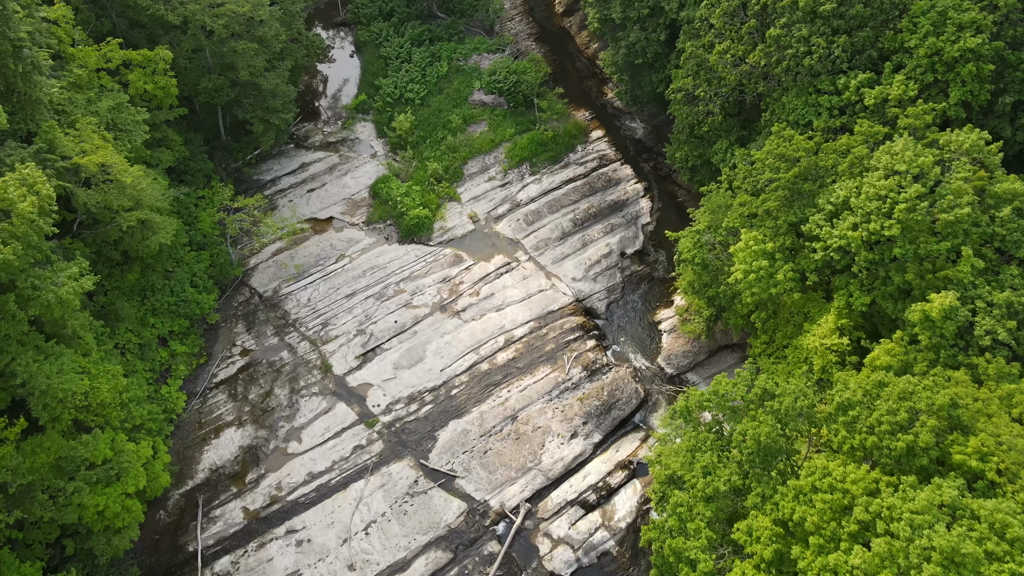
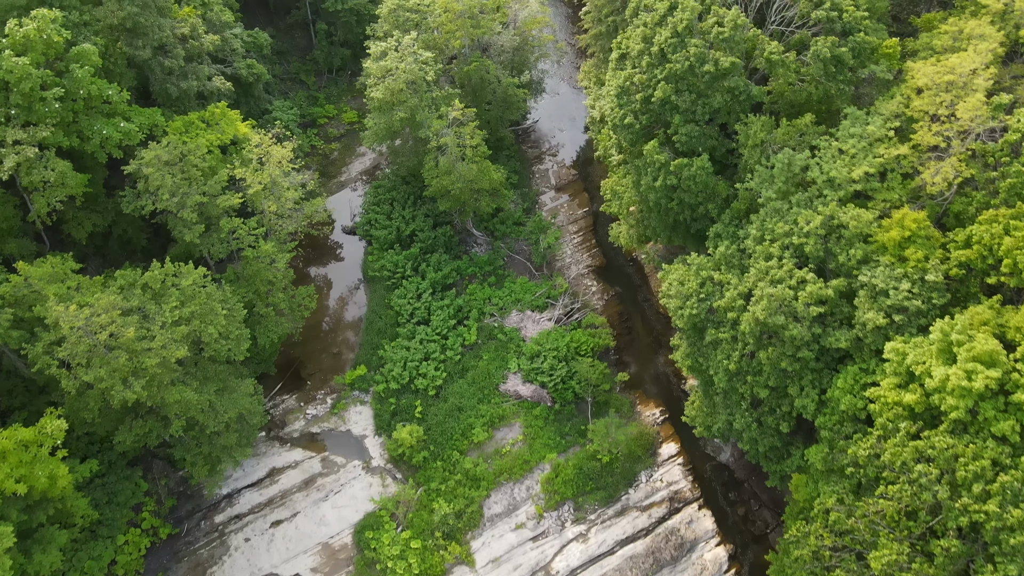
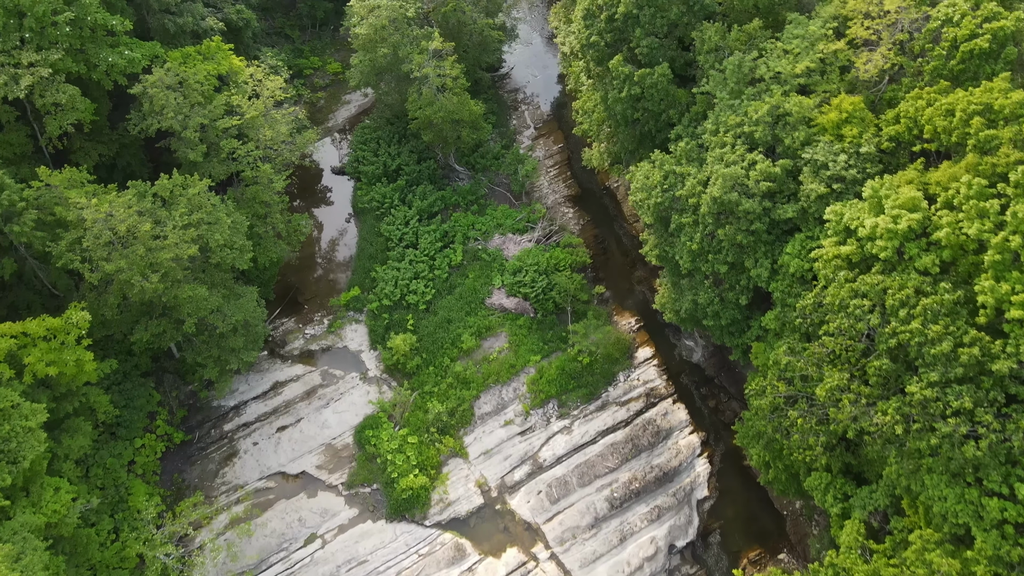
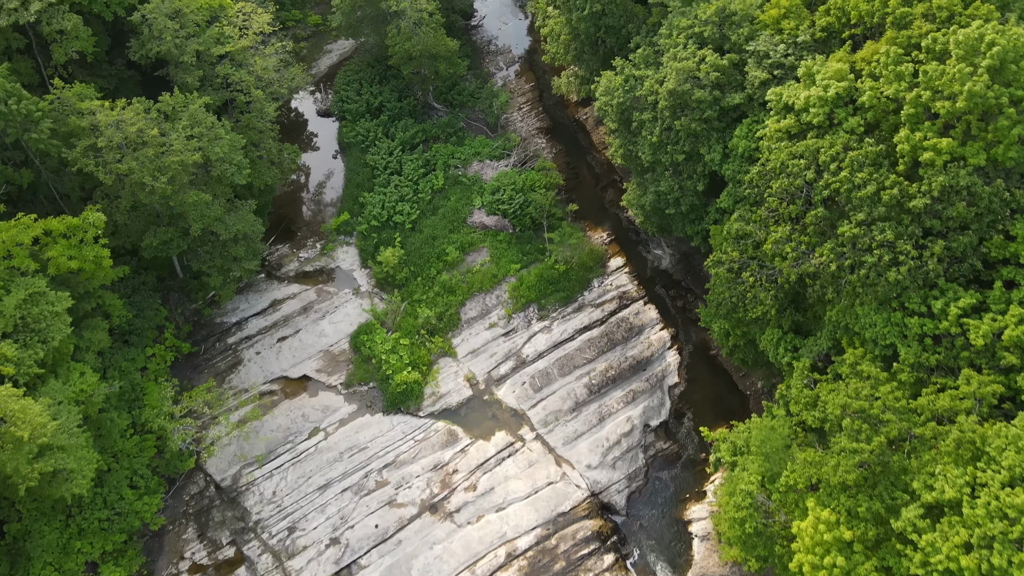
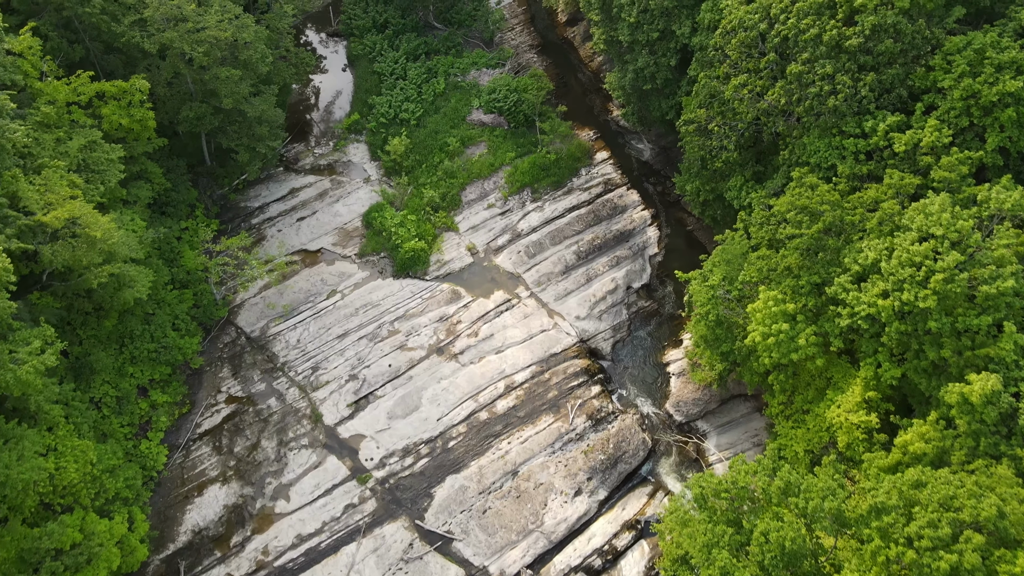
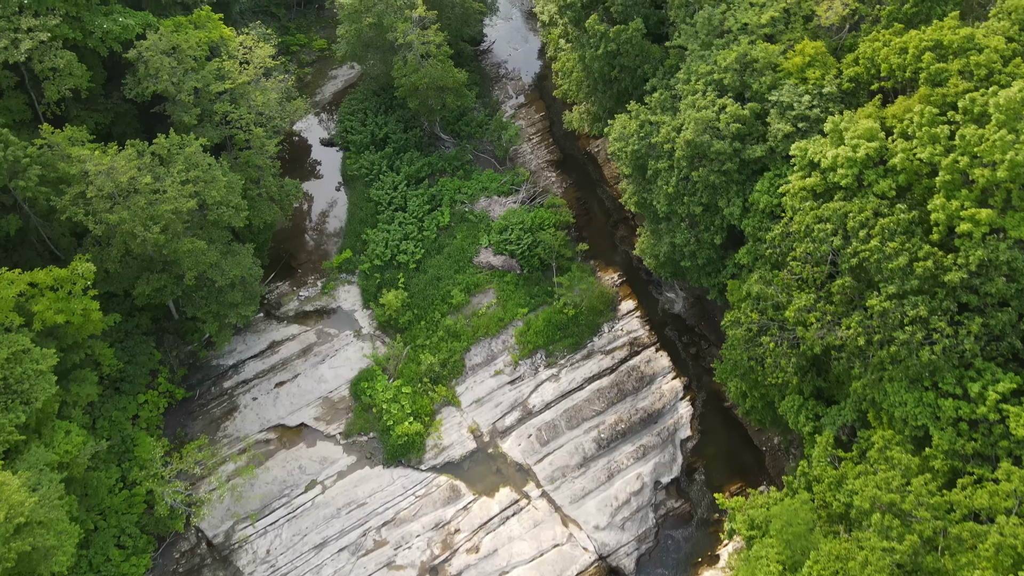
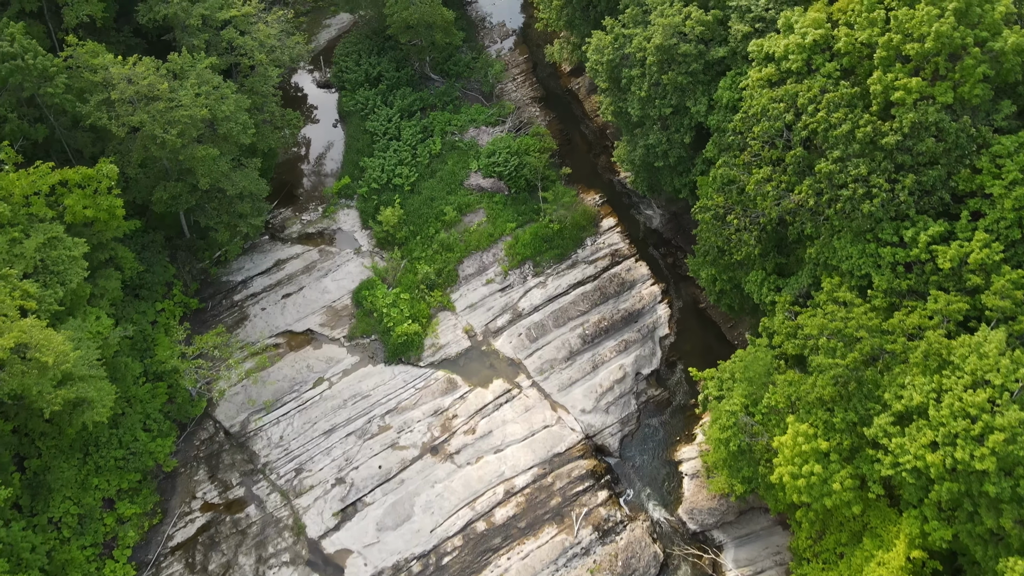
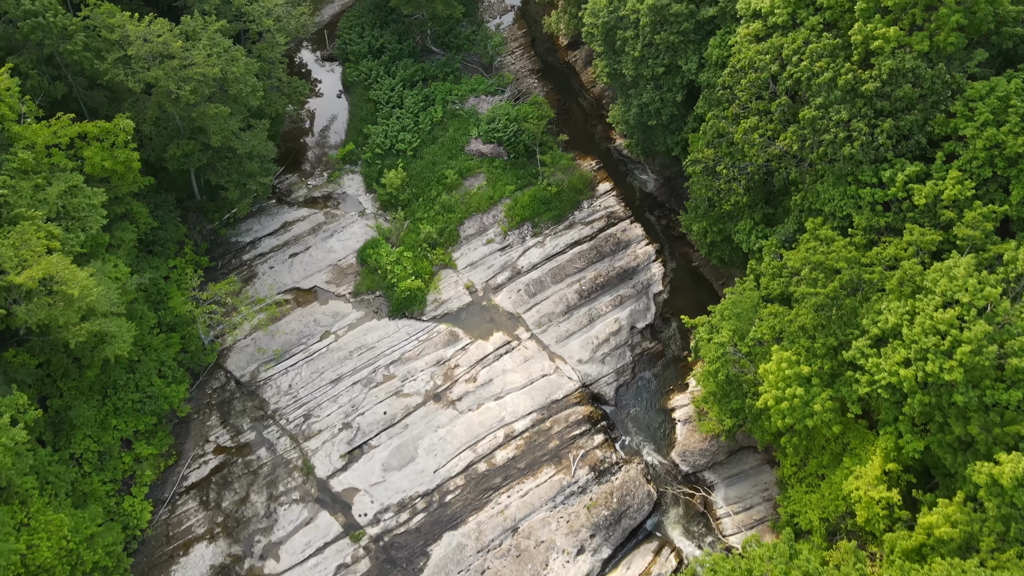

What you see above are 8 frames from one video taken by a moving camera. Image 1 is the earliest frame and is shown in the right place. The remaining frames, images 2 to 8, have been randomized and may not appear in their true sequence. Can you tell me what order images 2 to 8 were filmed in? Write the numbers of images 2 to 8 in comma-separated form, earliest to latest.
5, 8, 7, 4, 6, 3, 2
